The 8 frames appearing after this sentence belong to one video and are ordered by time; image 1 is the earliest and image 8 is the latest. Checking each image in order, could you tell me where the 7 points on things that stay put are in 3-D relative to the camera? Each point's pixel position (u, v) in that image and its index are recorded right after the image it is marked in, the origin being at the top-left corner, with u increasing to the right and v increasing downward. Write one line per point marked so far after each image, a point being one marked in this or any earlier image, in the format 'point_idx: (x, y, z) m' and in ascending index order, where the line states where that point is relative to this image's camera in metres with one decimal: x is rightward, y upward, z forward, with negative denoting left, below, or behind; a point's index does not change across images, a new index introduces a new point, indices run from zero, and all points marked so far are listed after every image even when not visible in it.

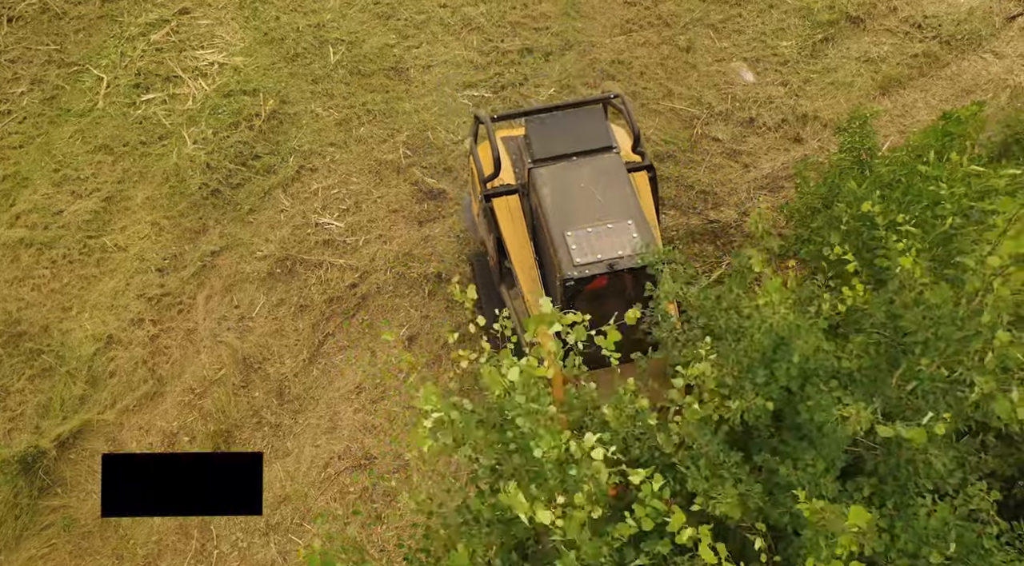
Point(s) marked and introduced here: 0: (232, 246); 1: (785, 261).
0: (-2.4, +0.3, +8.0) m
1: (+2.2, +0.2, +7.4) m
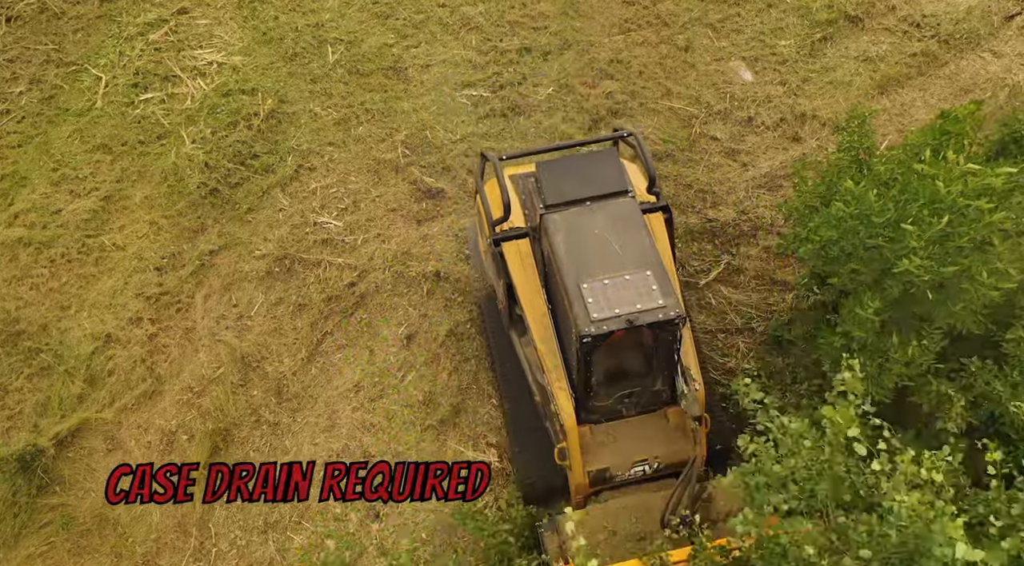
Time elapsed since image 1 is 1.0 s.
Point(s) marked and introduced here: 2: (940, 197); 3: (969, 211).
0: (-2.4, +0.3, +8.0) m
1: (+2.2, +0.2, +7.4) m
2: (+2.5, +0.5, +5.5) m
3: (+2.6, +0.5, +5.4) m
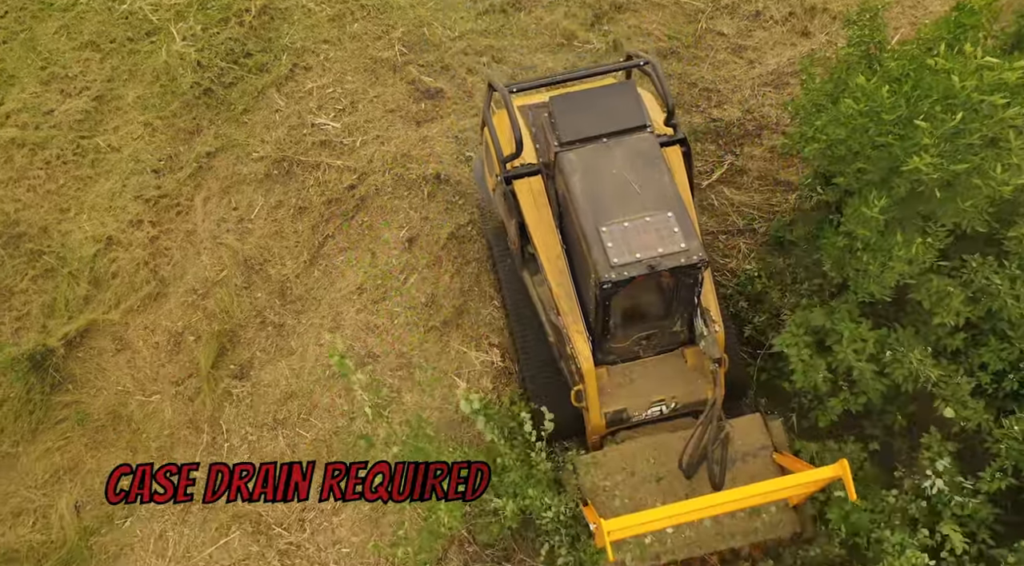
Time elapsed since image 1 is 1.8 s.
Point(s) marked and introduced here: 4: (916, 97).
0: (-2.4, +1.1, +7.9) m
1: (+2.2, +1.0, +7.4) m
2: (+2.5, +1.1, +5.4) m
3: (+2.6, +1.0, +5.3) m
4: (+2.4, +1.1, +5.5) m
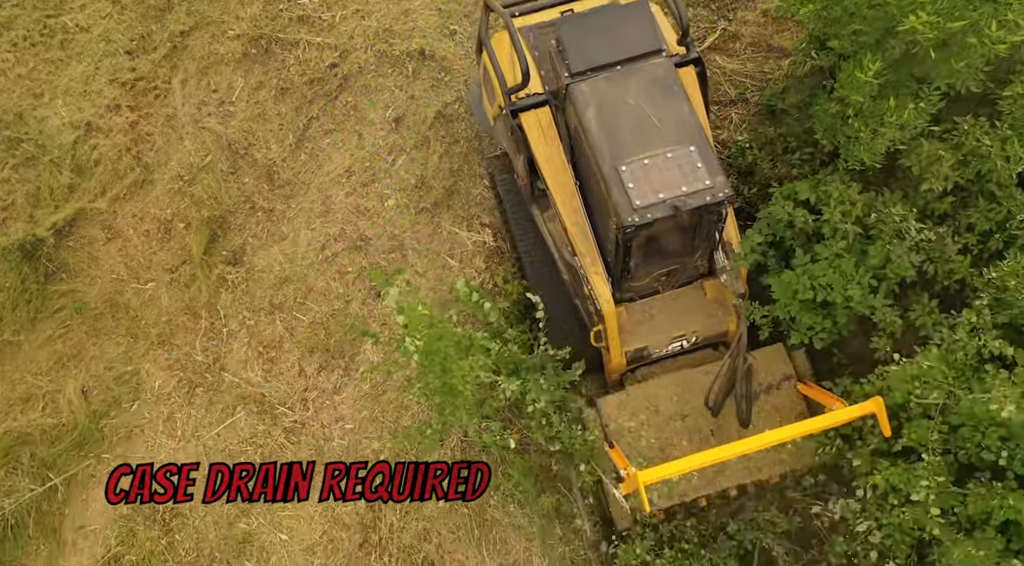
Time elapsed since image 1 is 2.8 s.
0: (-2.5, +2.1, +7.6) m
1: (+2.1, +2.0, +7.1) m
2: (+2.4, +1.7, +5.1) m
3: (+2.6, +1.6, +5.1) m
4: (+2.3, +1.8, +5.3) m
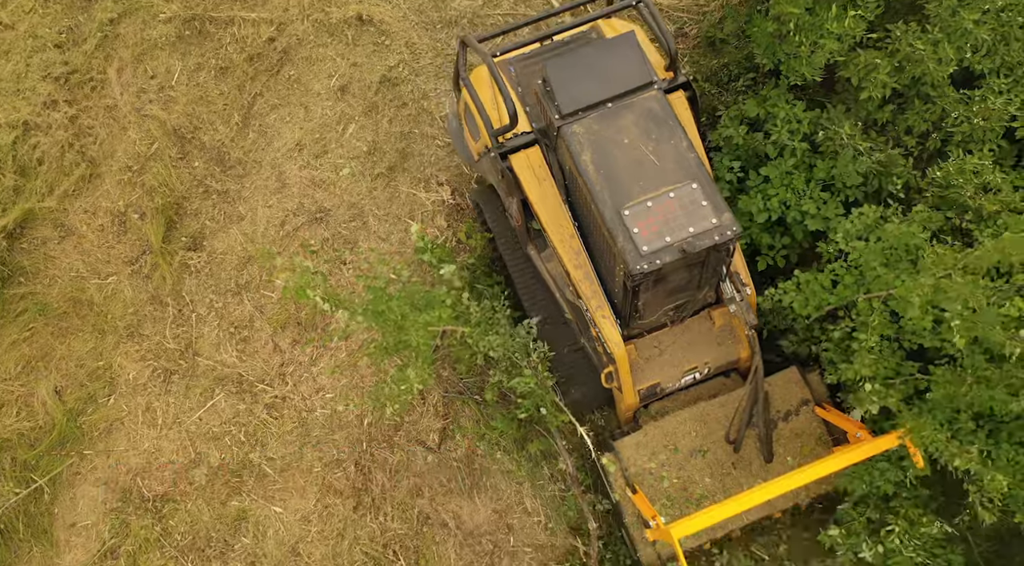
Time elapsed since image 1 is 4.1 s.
0: (-3.0, +2.2, +7.5) m
1: (+1.5, +2.5, +7.2) m
2: (+2.0, +2.2, +5.3) m
3: (+2.2, +2.1, +5.3) m
4: (+1.9, +2.2, +5.4) m
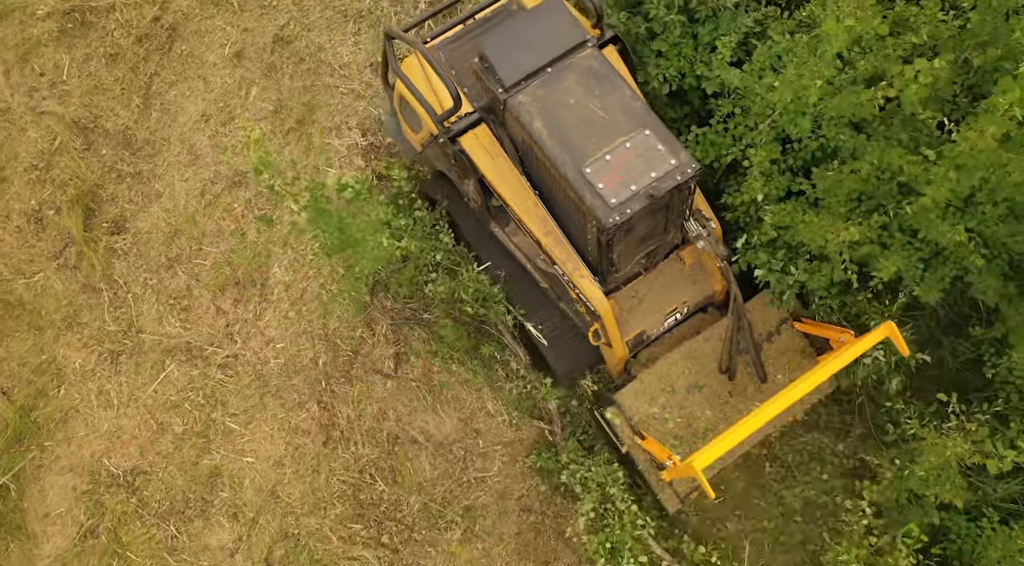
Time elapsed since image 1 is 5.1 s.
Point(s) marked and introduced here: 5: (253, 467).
0: (-4.0, +2.2, +7.5) m
1: (+0.4, +3.3, +7.8) m
2: (+1.2, +3.1, +5.9) m
3: (+1.4, +3.0, +5.9) m
4: (+1.0, +3.1, +6.0) m
5: (-1.8, -1.3, +6.5) m
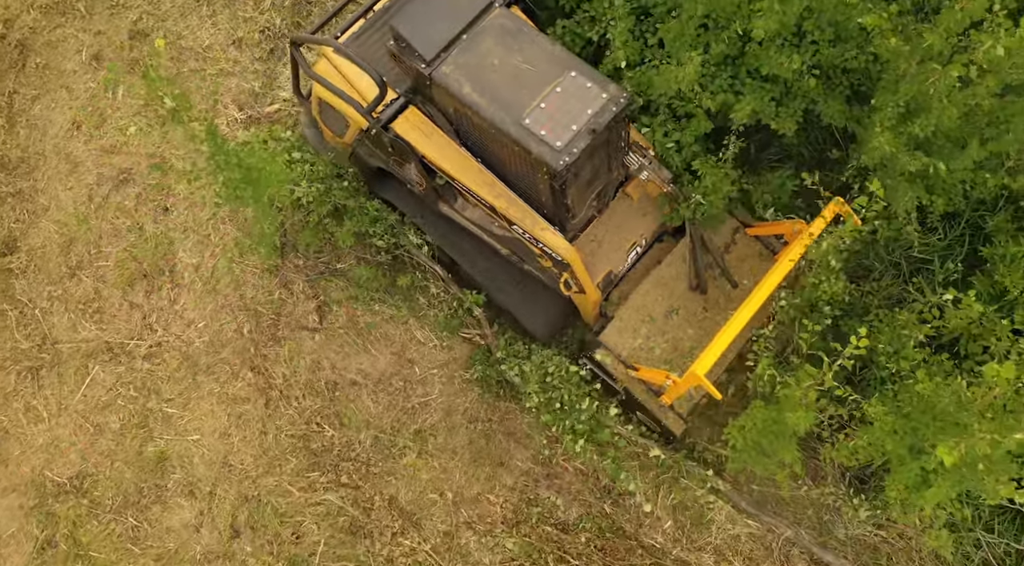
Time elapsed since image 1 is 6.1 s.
0: (-5.2, +1.8, +7.3) m
1: (-1.2, +3.8, +8.1) m
2: (-0.1, +3.8, +6.4) m
3: (+0.1, +3.7, +6.4) m
4: (-0.3, +3.7, +6.5) m
5: (-2.2, -1.1, +6.6) m
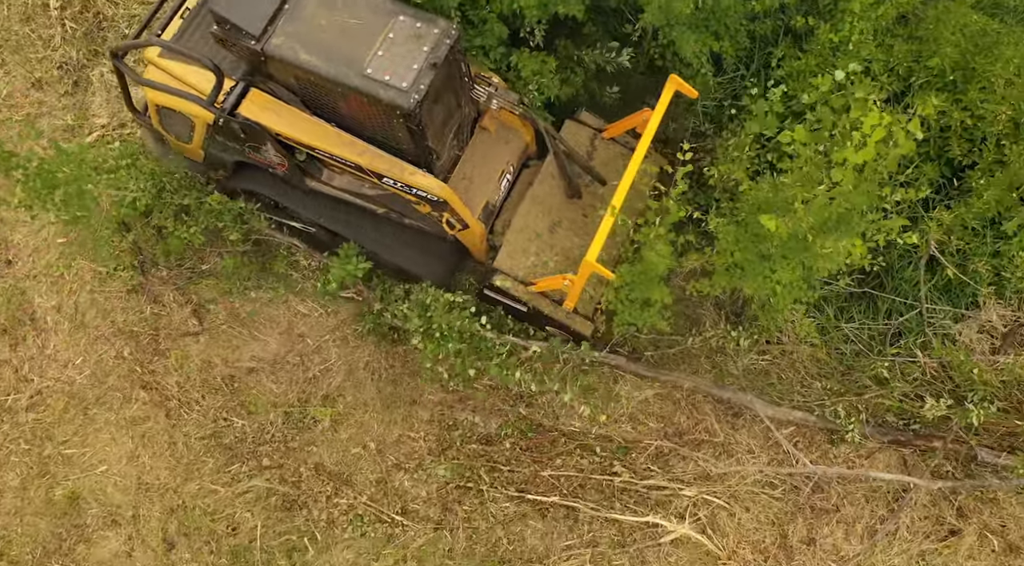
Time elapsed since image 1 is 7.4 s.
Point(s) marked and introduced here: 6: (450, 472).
0: (-6.5, +0.6, +6.7) m
1: (-3.3, +3.6, +8.3) m
2: (-2.1, +4.0, +6.8) m
3: (-1.9, +4.0, +6.8) m
4: (-2.3, +3.9, +6.8) m
5: (-2.8, -1.3, +6.5) m
6: (-0.4, -1.3, +6.4) m
